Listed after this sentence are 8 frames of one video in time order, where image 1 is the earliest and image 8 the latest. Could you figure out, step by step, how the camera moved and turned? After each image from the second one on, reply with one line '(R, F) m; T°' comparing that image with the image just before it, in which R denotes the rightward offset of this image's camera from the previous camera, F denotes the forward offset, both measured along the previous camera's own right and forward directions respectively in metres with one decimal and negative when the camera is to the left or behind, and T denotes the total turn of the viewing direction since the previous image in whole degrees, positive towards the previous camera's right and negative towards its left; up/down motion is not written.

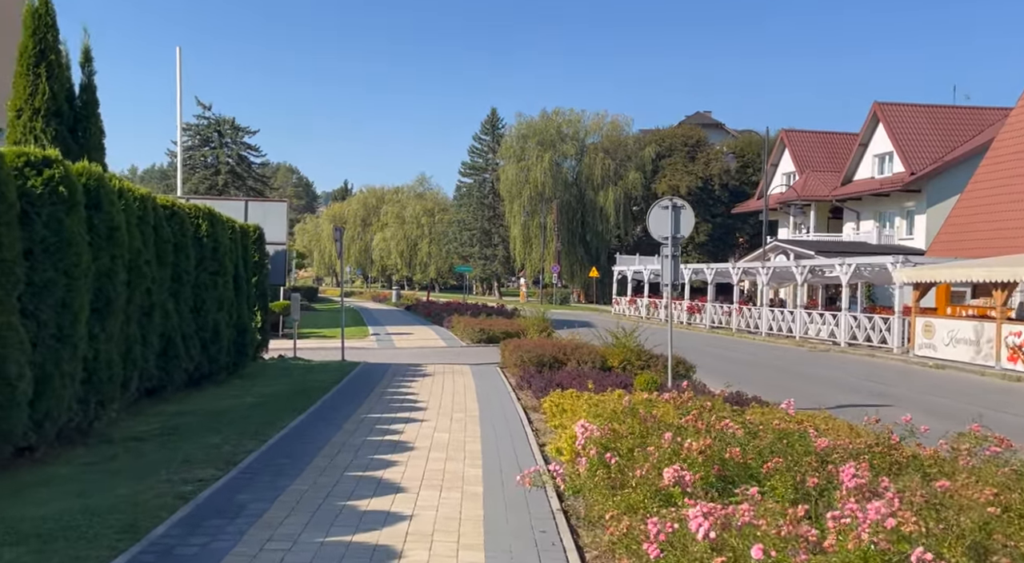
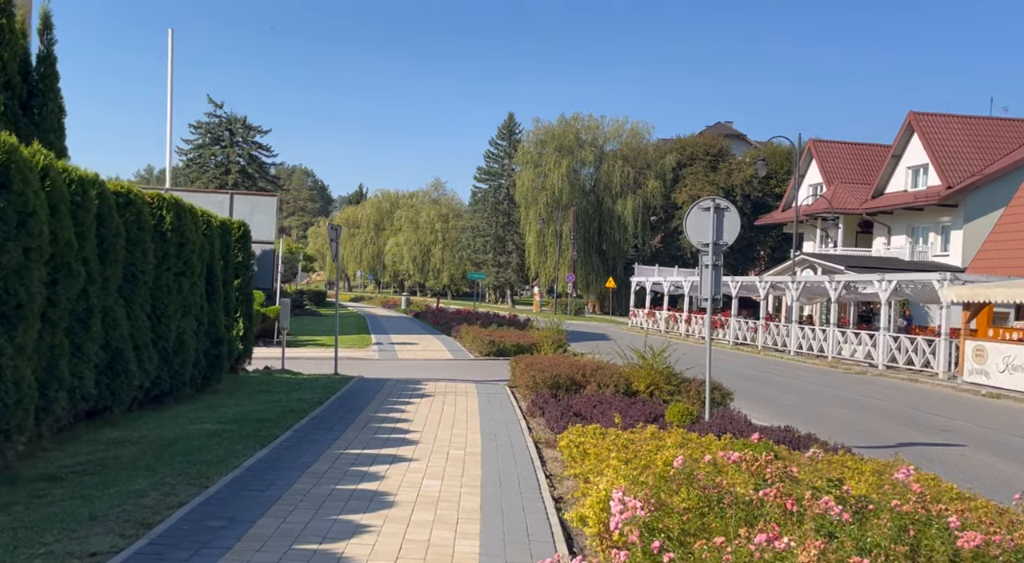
(0.0, +2.0) m; -1°
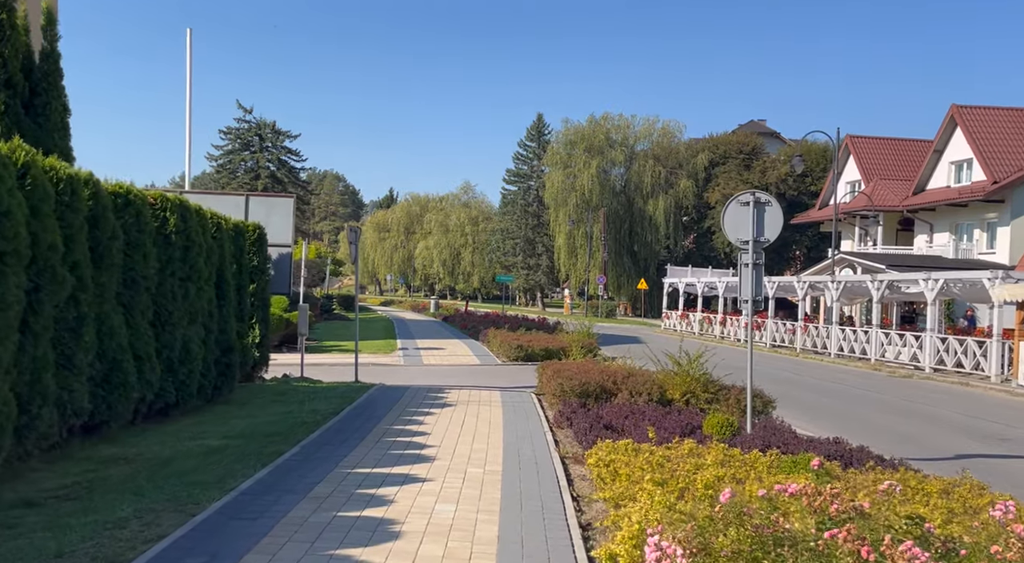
(+0.1, +0.8) m; -2°
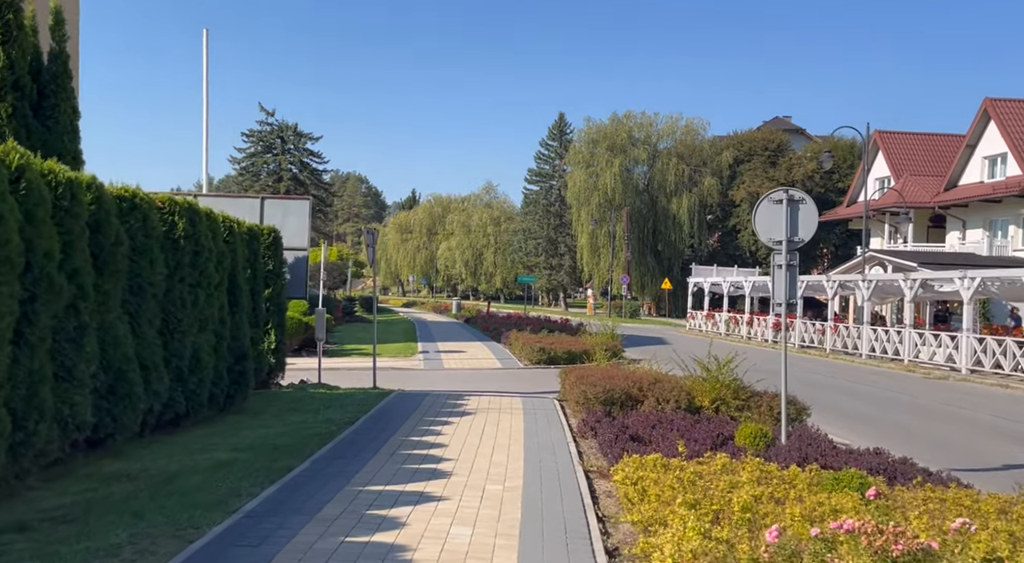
(0.0, +0.5) m; -1°
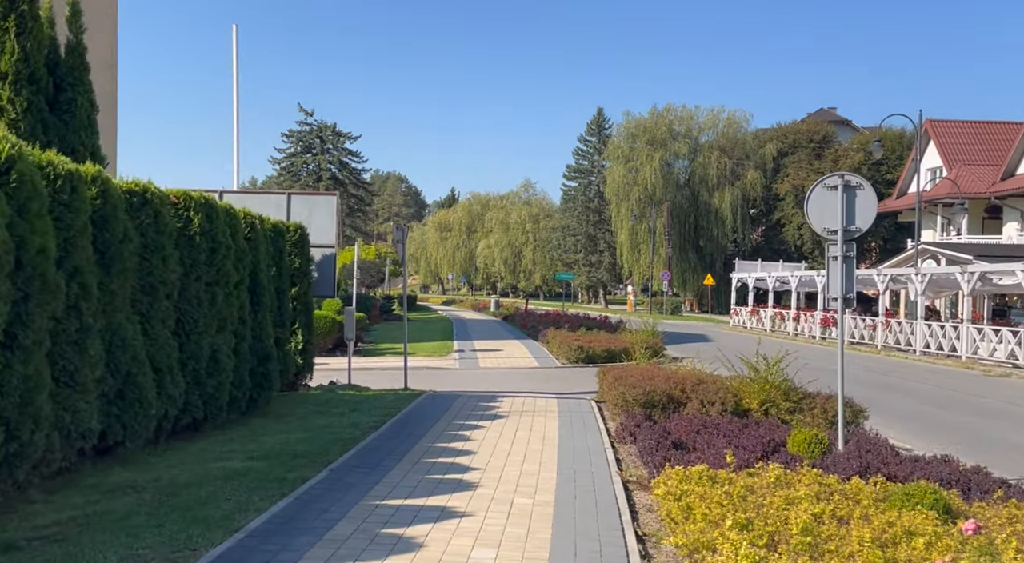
(+0.1, +0.7) m; -2°
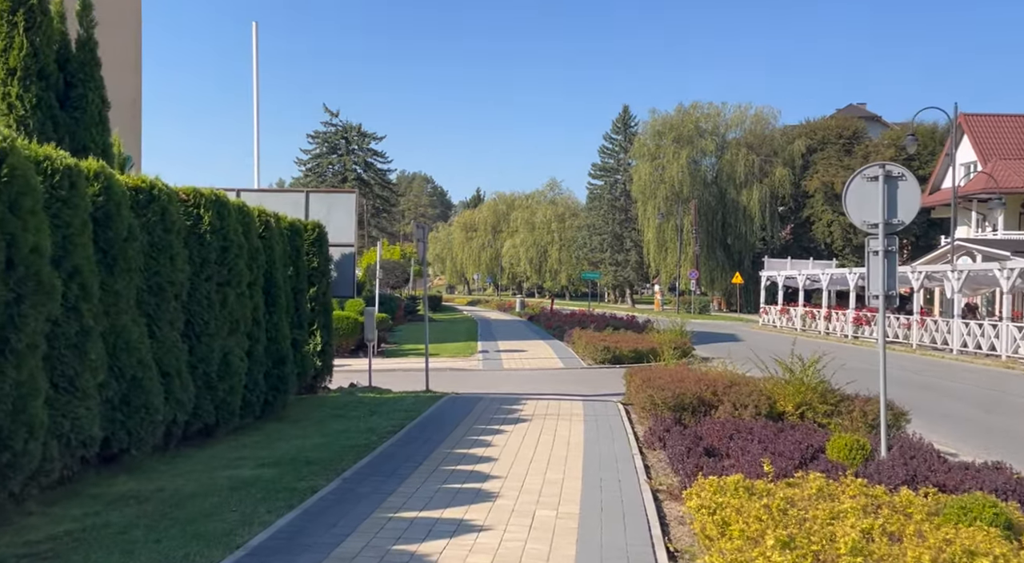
(0.0, +0.5) m; -2°
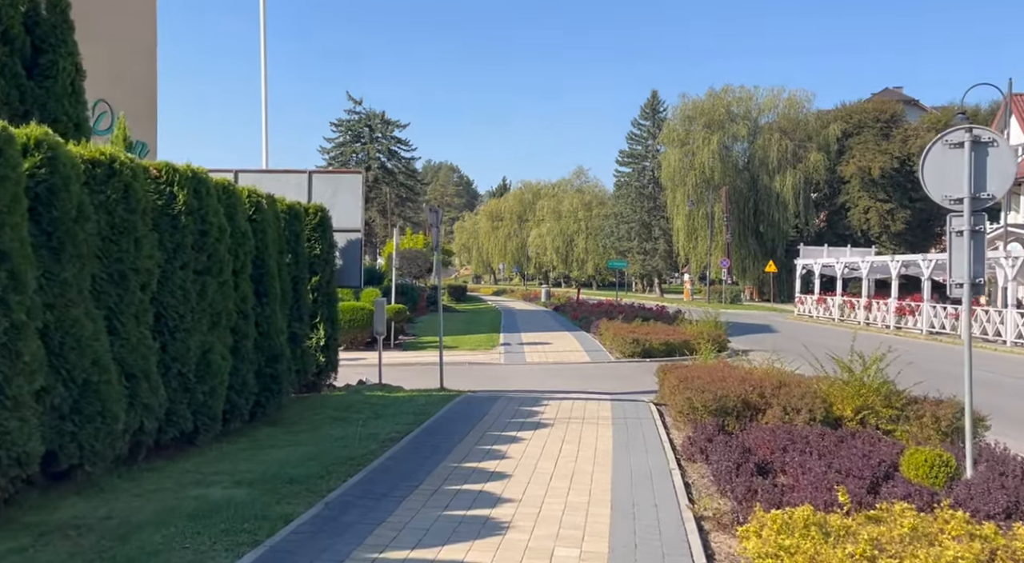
(+0.1, +1.3) m; -2°
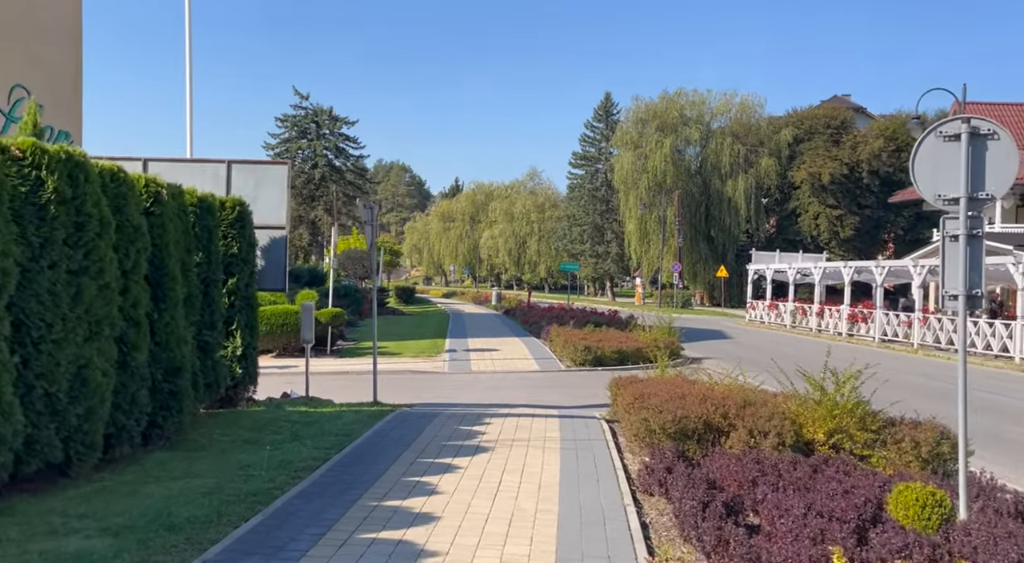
(+0.2, +1.2) m; +3°
